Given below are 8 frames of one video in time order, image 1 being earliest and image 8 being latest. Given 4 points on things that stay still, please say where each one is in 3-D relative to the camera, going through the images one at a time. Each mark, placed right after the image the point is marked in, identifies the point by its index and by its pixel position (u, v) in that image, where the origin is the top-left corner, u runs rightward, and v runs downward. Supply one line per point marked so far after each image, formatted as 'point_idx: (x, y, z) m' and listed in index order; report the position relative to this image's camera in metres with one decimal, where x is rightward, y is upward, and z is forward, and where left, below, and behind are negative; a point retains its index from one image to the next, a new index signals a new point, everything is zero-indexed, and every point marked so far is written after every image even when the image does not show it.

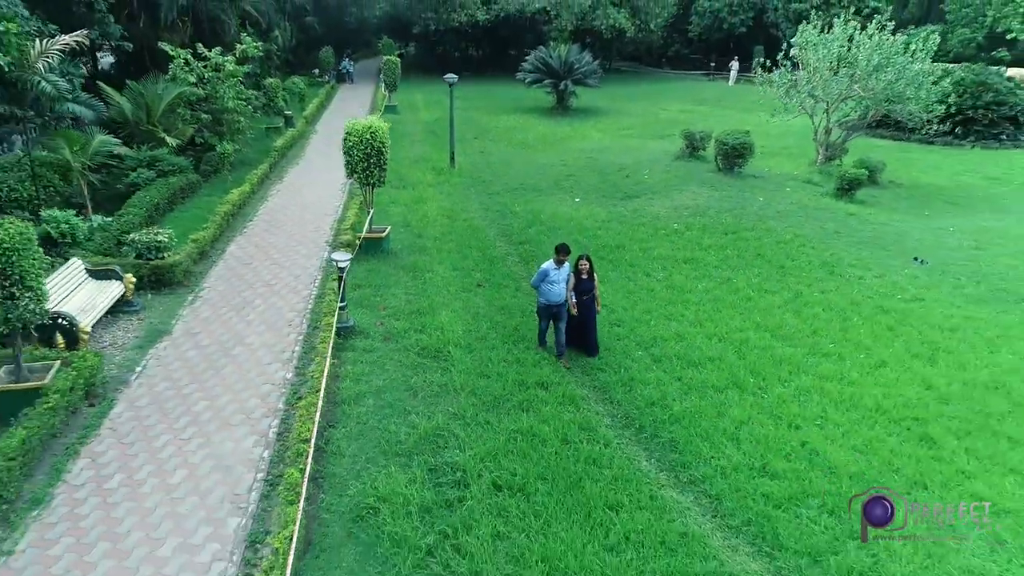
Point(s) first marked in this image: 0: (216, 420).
0: (-2.5, -1.1, +5.9) m
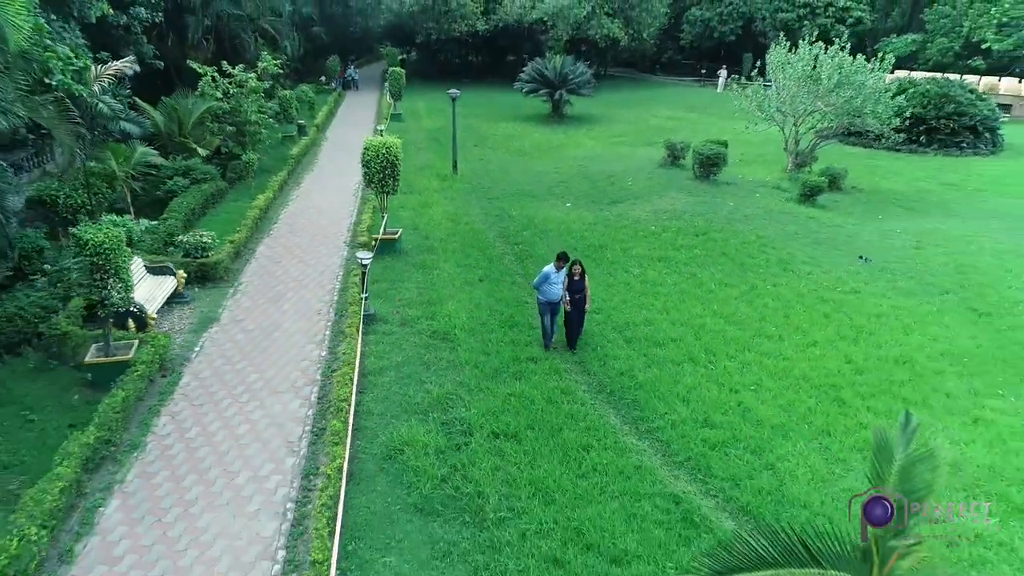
0: (-2.5, -1.0, +7.3) m
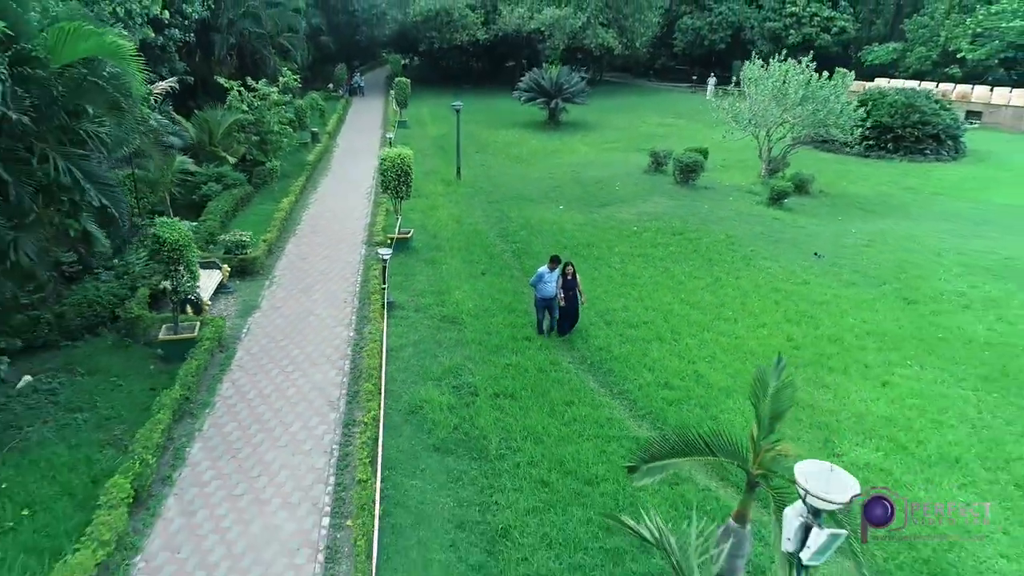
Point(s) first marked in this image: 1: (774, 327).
0: (-2.6, -0.9, +8.8) m
1: (+3.5, -0.5, +9.2) m
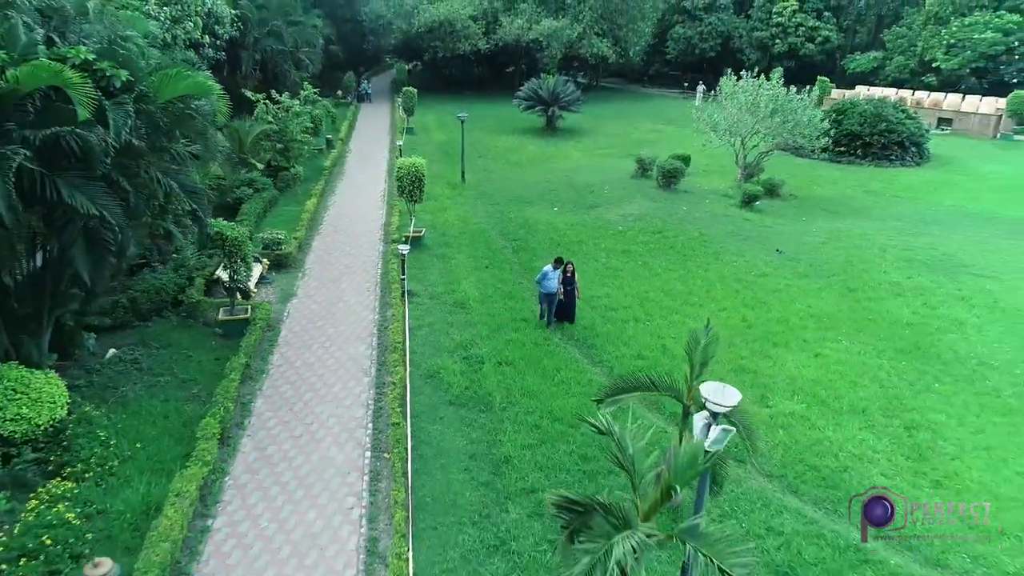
0: (-2.6, -0.7, +10.5) m
1: (+3.5, -0.4, +11.0) m
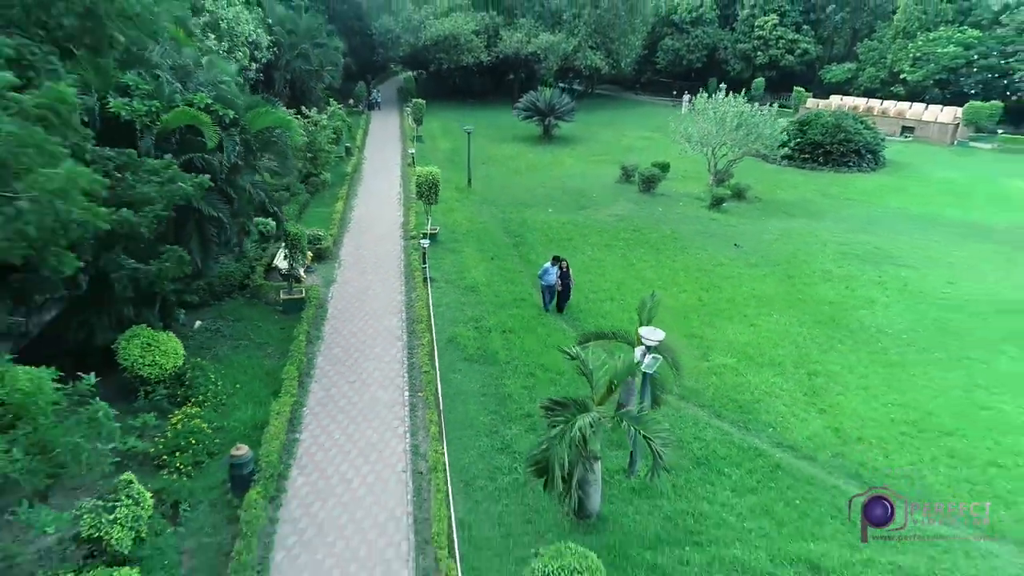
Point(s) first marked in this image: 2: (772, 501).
0: (-2.5, -0.5, +13.2) m
1: (+3.5, -0.1, +13.6) m
2: (+2.9, -2.4, +7.8) m
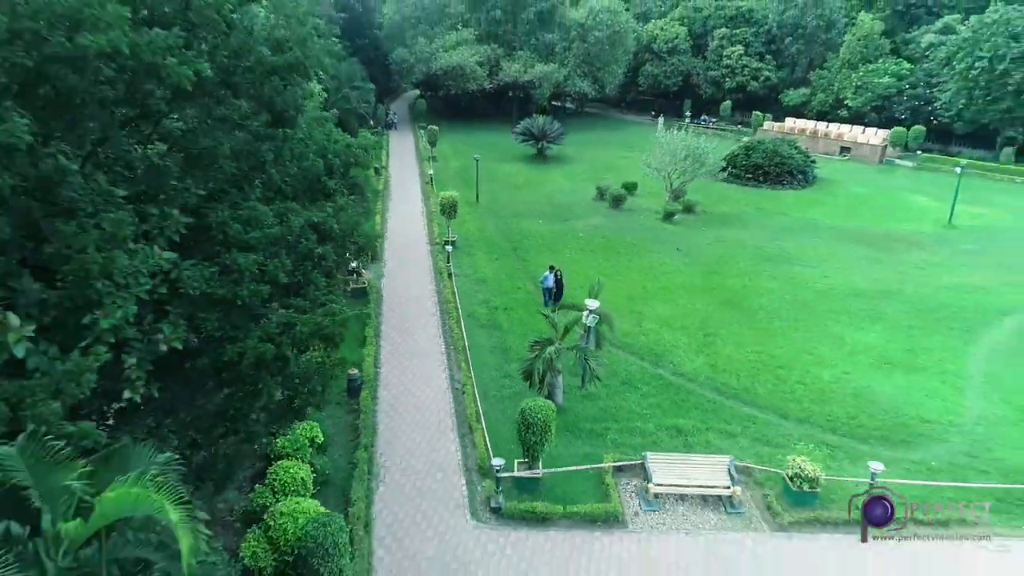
0: (-2.6, -0.3, +18.9) m
1: (+3.5, +0.1, +19.3) m
2: (+2.9, -2.2, +13.5) m
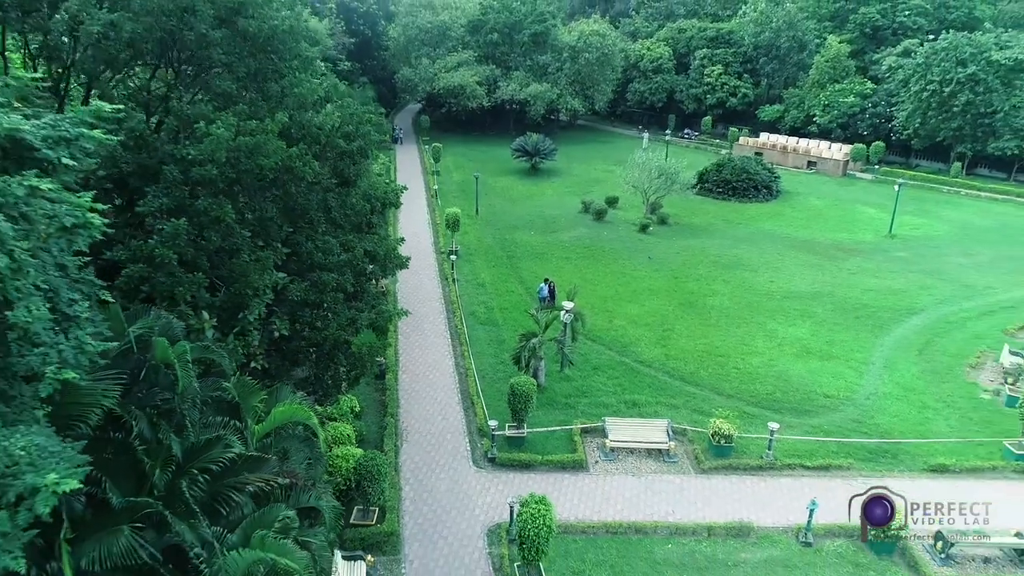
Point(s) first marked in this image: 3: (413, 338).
0: (-2.8, -0.4, +22.5) m
1: (+3.3, 0.0, +23.0) m
2: (+2.8, -2.3, +17.2) m
3: (-2.8, -1.5, +19.6) m
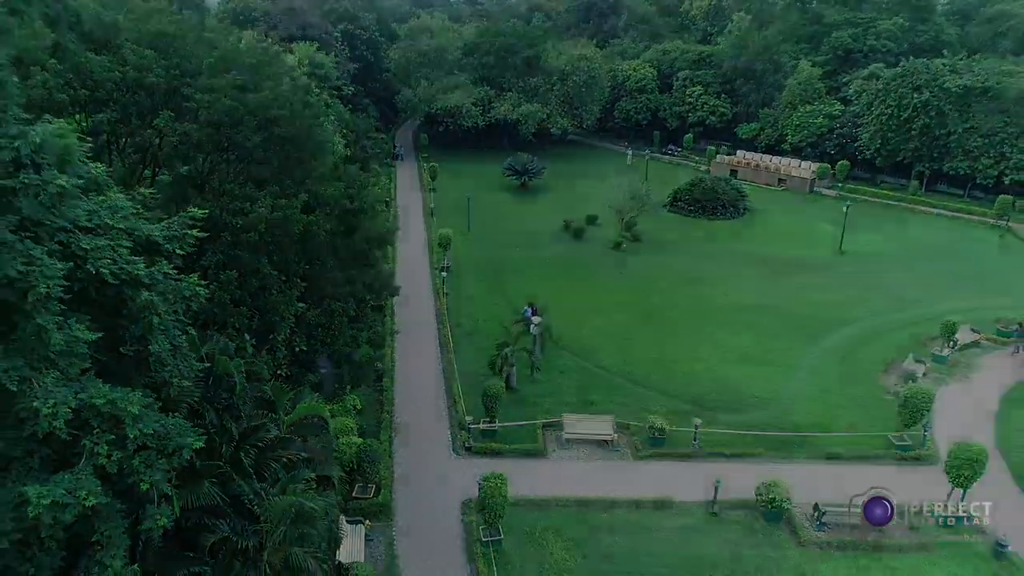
0: (-3.4, -0.9, +25.7) m
1: (+2.6, -0.5, +26.2) m
2: (+2.1, -2.8, +20.4) m
3: (-3.5, -2.0, +22.9) m
